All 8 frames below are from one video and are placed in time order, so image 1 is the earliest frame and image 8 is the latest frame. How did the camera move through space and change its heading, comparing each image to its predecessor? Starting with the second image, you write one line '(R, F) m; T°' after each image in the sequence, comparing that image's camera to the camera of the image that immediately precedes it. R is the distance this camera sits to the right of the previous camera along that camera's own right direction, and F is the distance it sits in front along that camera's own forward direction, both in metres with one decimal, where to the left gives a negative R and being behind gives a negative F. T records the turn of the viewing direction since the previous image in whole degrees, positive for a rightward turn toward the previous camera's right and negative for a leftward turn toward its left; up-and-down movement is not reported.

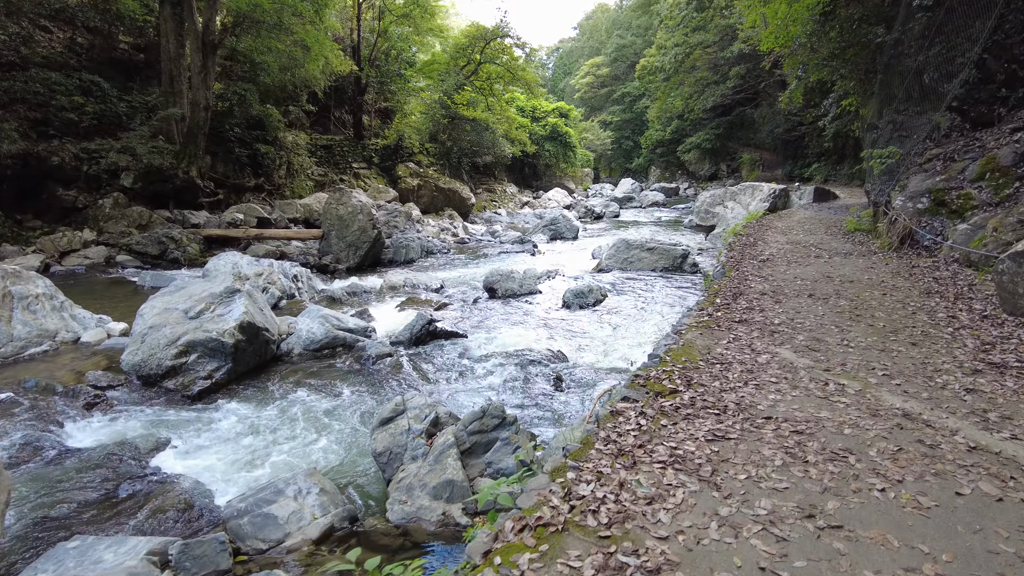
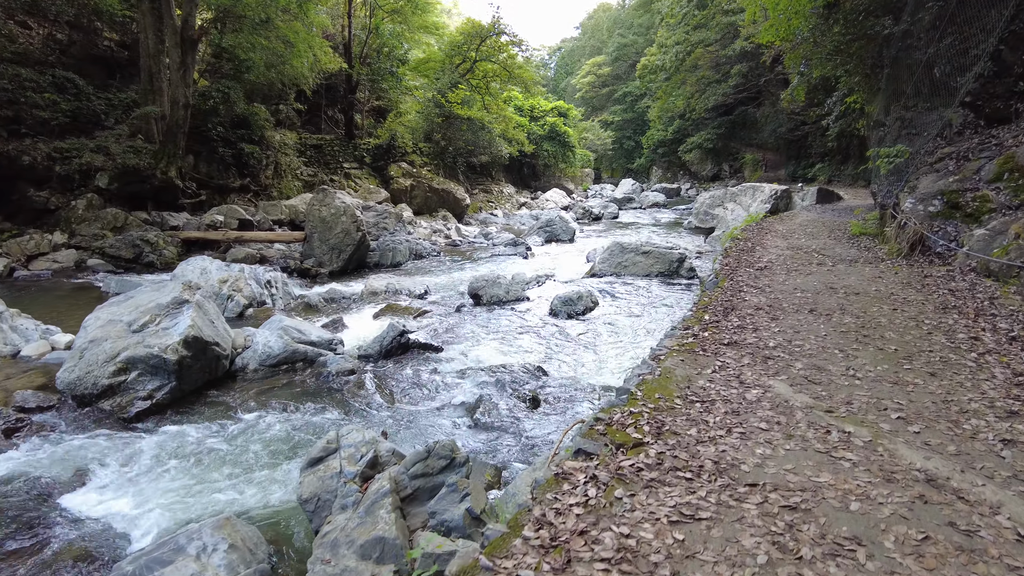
(+0.3, +0.6) m; 0°
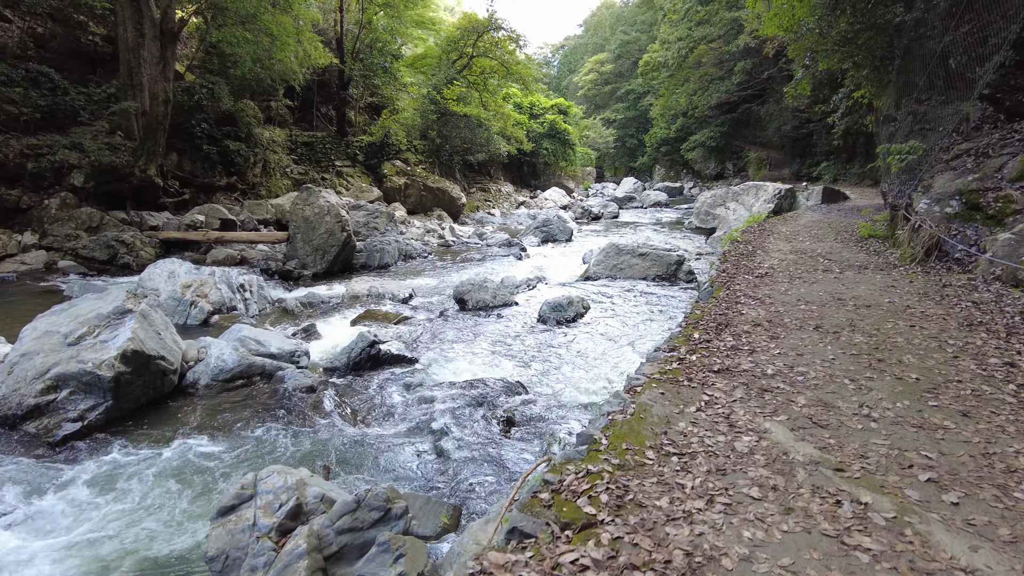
(+0.3, +0.6) m; 0°
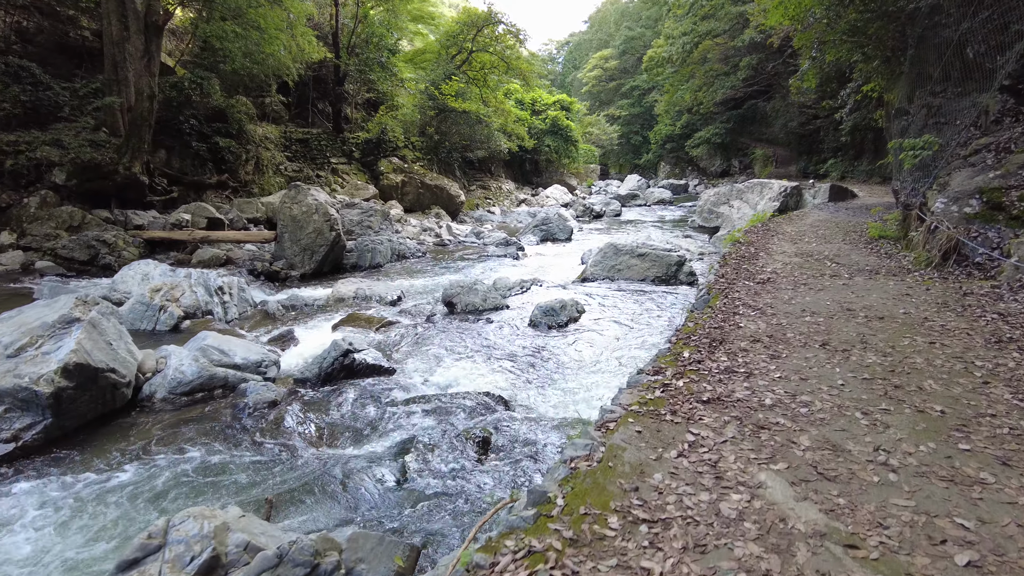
(+0.2, +0.5) m; -1°
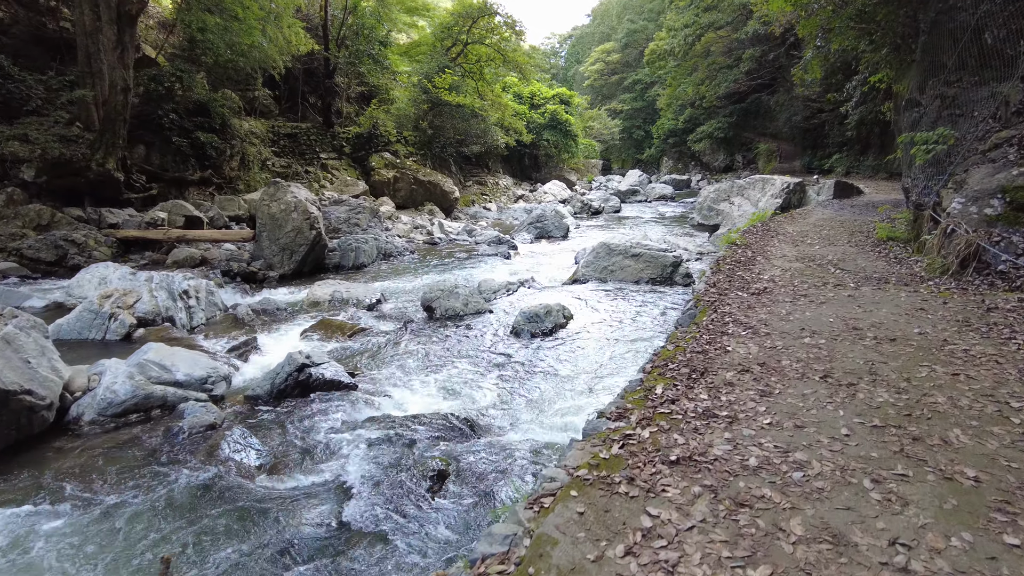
(+0.3, +0.6) m; 0°
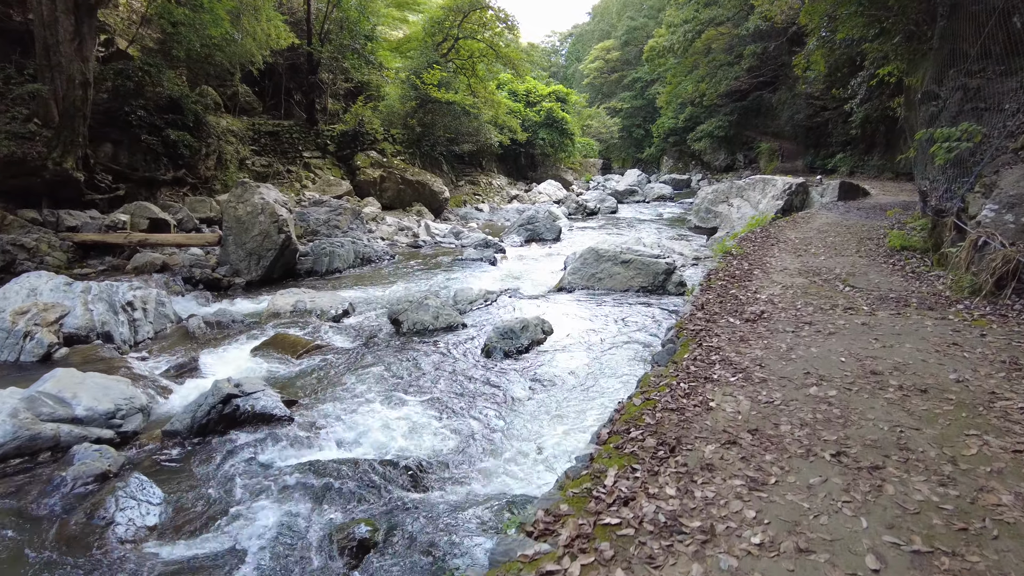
(+0.4, +0.9) m; 0°
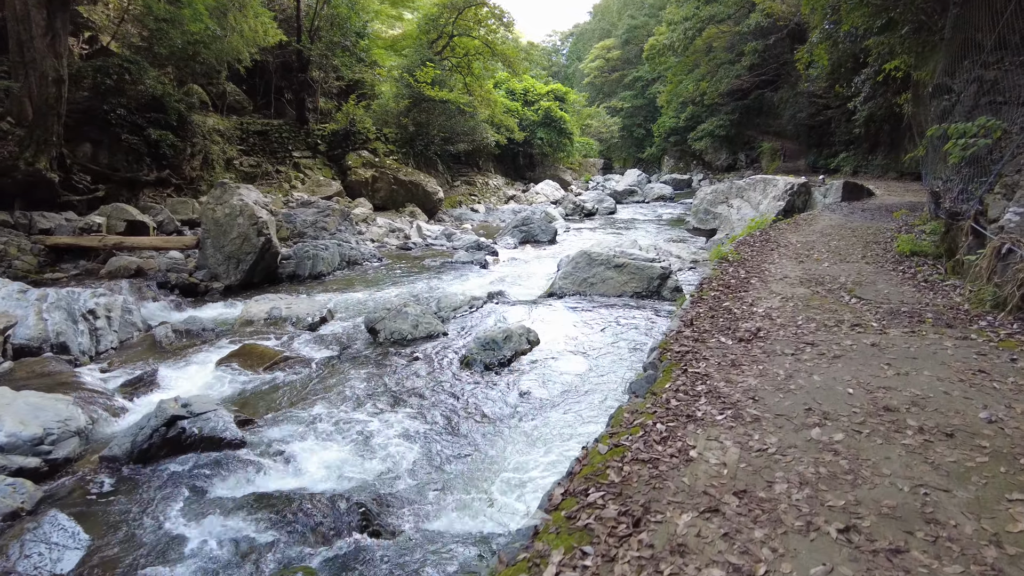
(+0.2, +0.5) m; 0°
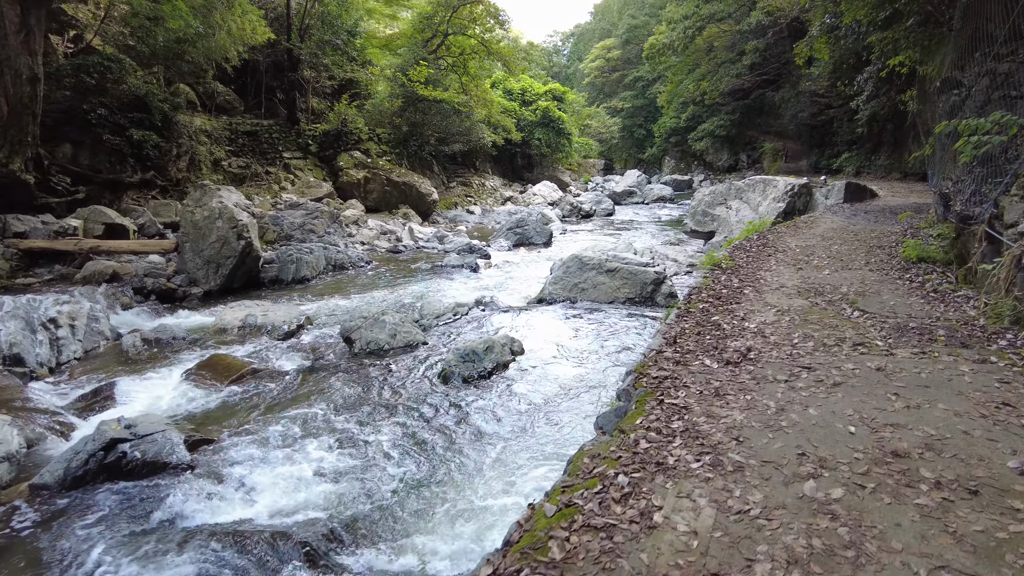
(+0.2, +0.4) m; 0°
